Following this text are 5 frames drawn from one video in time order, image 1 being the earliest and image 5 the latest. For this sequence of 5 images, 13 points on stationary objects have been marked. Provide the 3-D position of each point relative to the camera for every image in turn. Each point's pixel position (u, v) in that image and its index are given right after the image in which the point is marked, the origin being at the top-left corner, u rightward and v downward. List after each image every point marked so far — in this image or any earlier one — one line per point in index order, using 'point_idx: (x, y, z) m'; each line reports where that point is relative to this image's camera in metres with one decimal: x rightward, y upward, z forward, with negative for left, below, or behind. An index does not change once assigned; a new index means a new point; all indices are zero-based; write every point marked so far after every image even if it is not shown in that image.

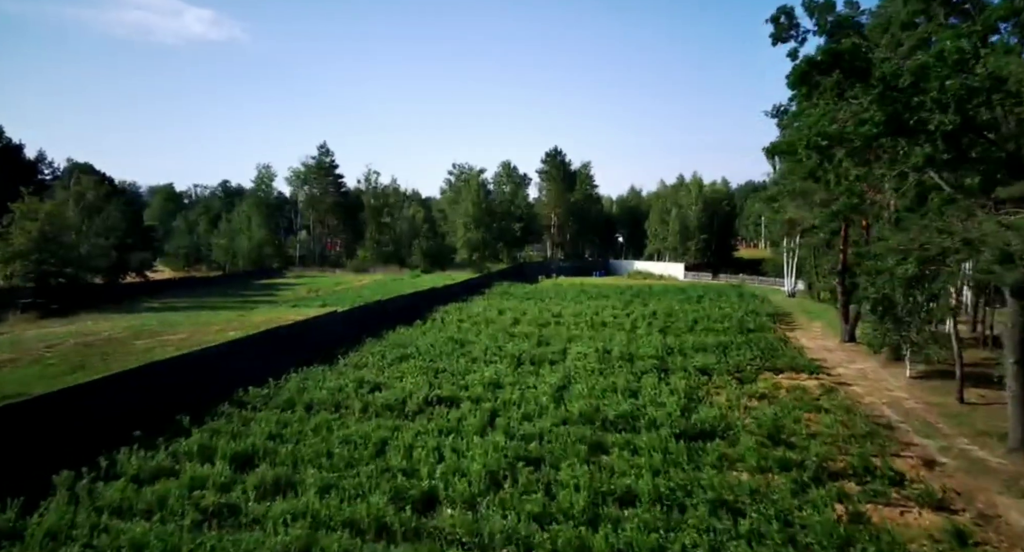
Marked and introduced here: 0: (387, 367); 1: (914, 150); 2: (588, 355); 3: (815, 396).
0: (-3.0, -2.3, +17.3) m
1: (+6.3, +2.0, +11.1) m
2: (+2.0, -2.1, +18.6) m
3: (+6.4, -2.5, +14.9) m
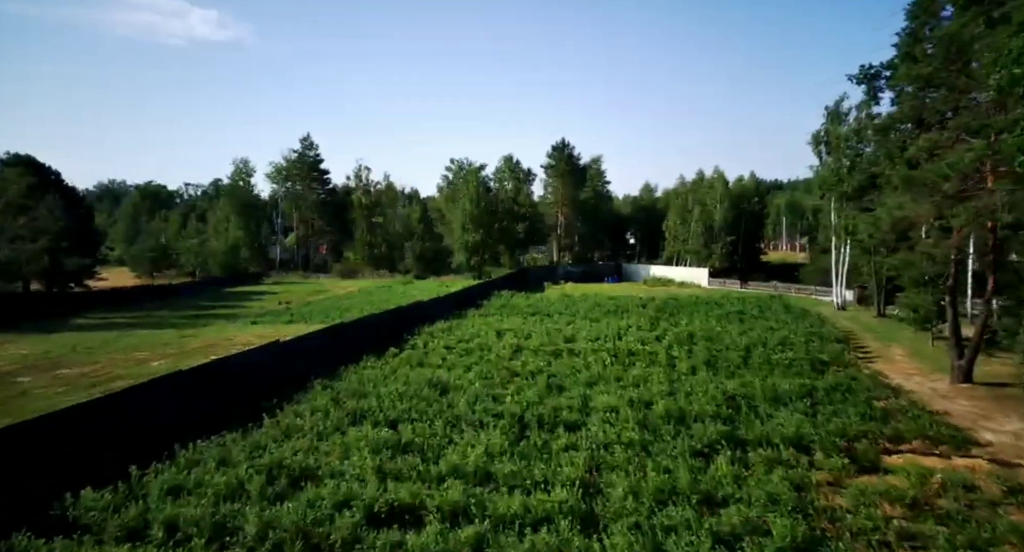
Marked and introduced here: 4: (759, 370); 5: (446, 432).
0: (-3.0, -2.7, +11.7) m
1: (+6.3, +1.5, +5.5) m
2: (+2.0, -2.5, +13.0) m
3: (+6.3, -3.0, +9.3) m
4: (+6.0, -2.3, +17.4) m
5: (-1.1, -2.6, +12.0) m
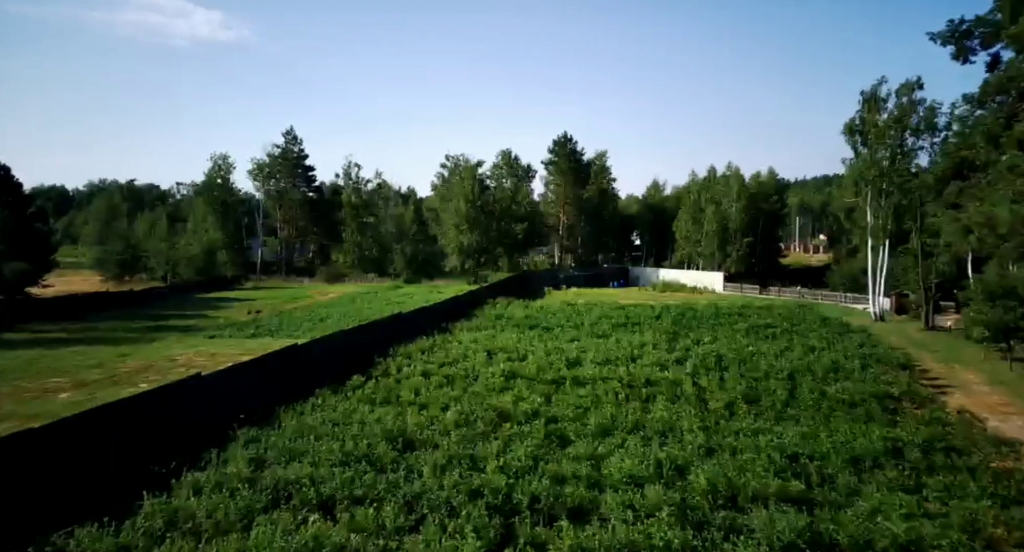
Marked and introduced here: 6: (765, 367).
0: (-3.3, -2.9, +8.0) m
1: (+6.0, +1.3, +1.8) m
2: (+1.8, -2.7, +9.3) m
3: (+6.1, -3.2, +5.6) m
4: (+5.8, -2.6, +13.6) m
5: (-1.3, -2.9, +8.3) m
6: (+6.3, -2.2, +17.5) m
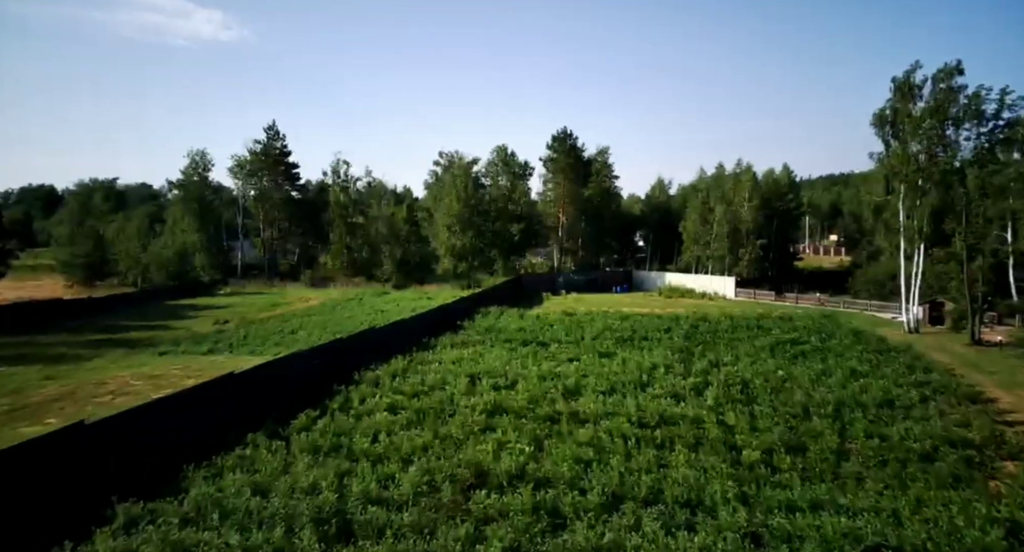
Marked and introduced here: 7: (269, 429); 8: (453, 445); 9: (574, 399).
0: (-3.6, -3.2, +5.0) m
1: (+5.7, +1.0, -1.2) m
2: (+1.5, -3.0, +6.3) m
3: (+5.8, -3.5, +2.6) m
4: (+5.5, -2.8, +10.6) m
5: (-1.6, -3.1, +5.2) m
6: (+6.0, -2.5, +14.5) m
7: (-4.2, -2.6, +12.3) m
8: (-0.9, -2.7, +11.7) m
9: (+1.4, -2.5, +14.8) m
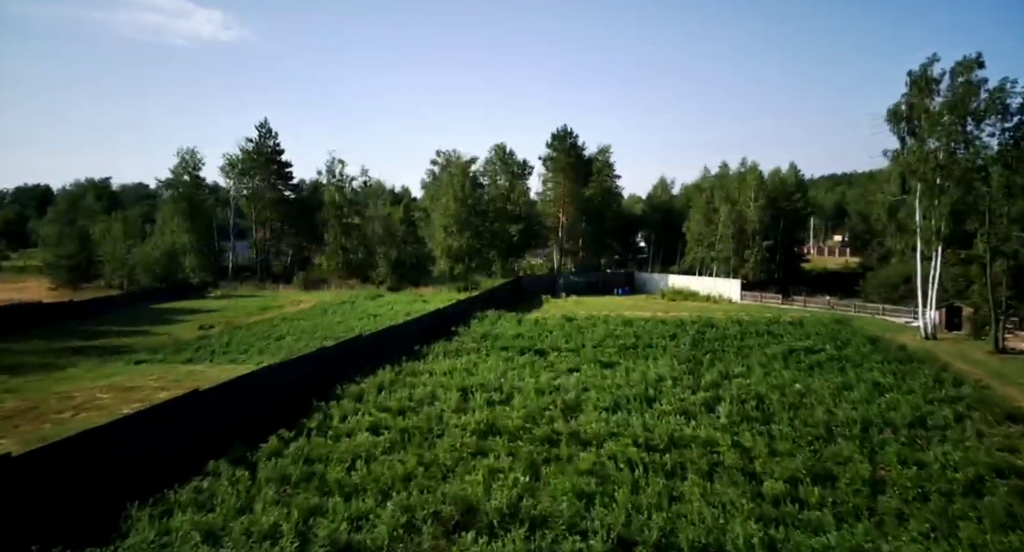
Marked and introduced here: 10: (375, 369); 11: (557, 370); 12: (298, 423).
0: (-3.7, -3.3, +3.7) m
1: (+5.6, +0.9, -2.5) m
2: (+1.4, -3.1, +5.0) m
3: (+5.7, -3.6, +1.3) m
4: (+5.4, -2.9, +9.4) m
5: (-1.7, -3.3, +4.0) m
6: (+5.9, -2.6, +13.3) m
7: (-4.3, -2.7, +11.0) m
8: (-1.0, -2.9, +10.5) m
9: (+1.3, -2.7, +13.5) m
10: (-3.5, -2.4, +18.2) m
11: (+1.2, -2.3, +17.6) m
12: (-4.0, -2.7, +12.7) m
